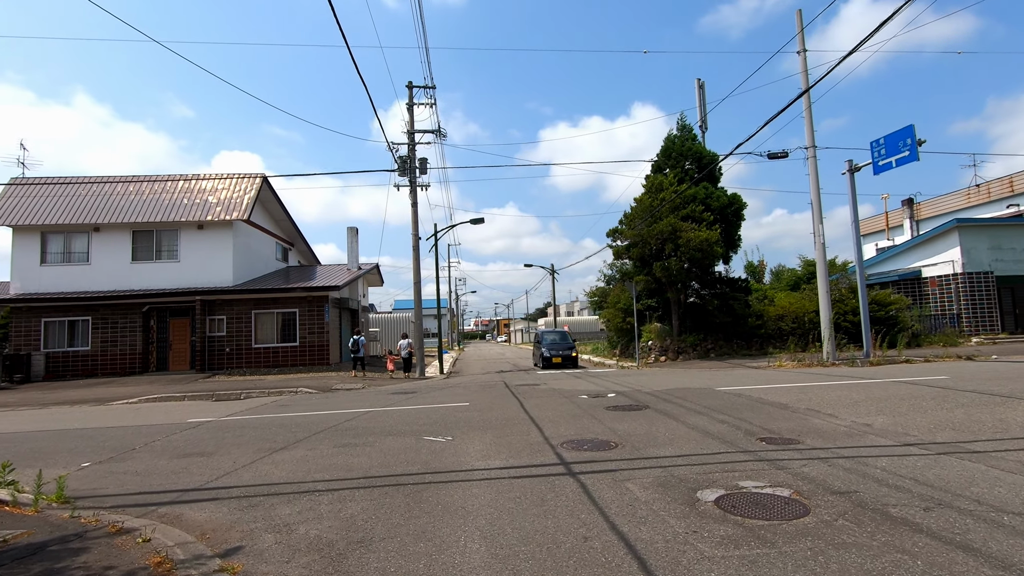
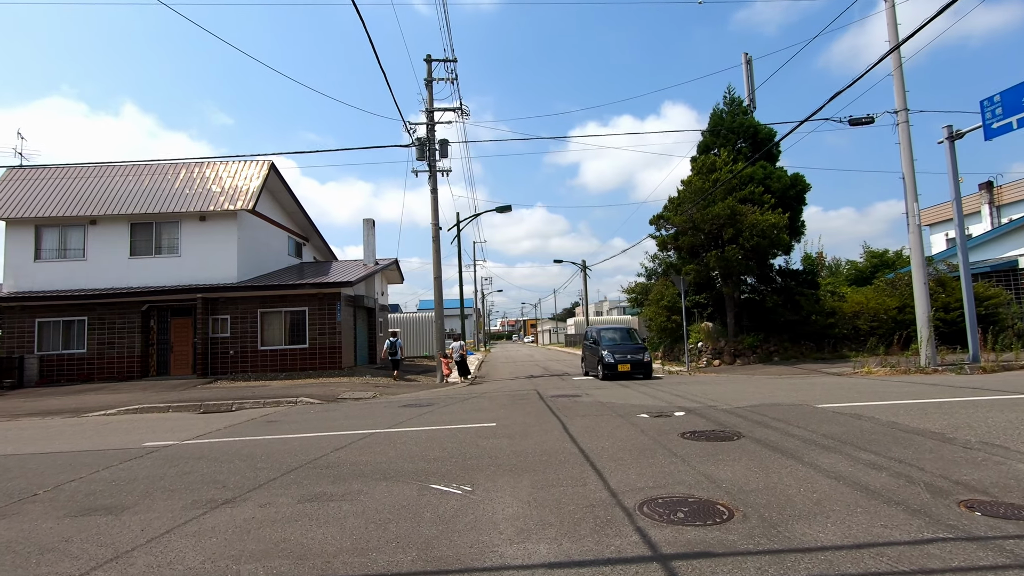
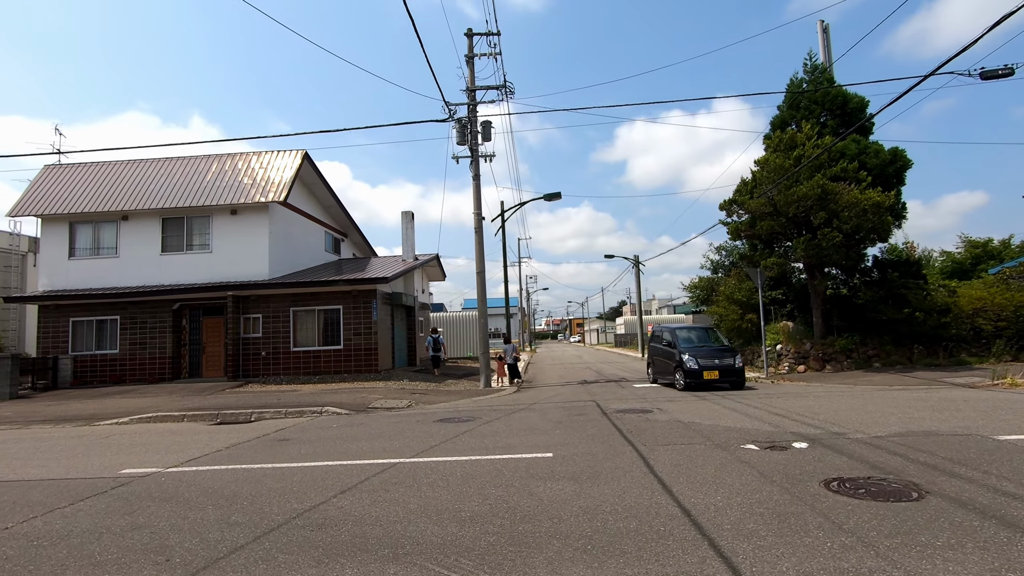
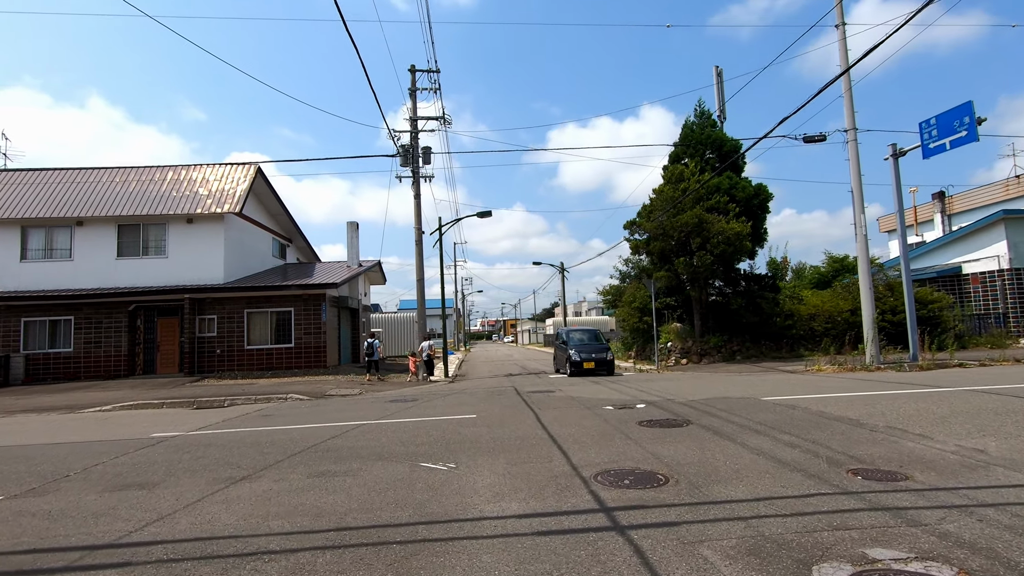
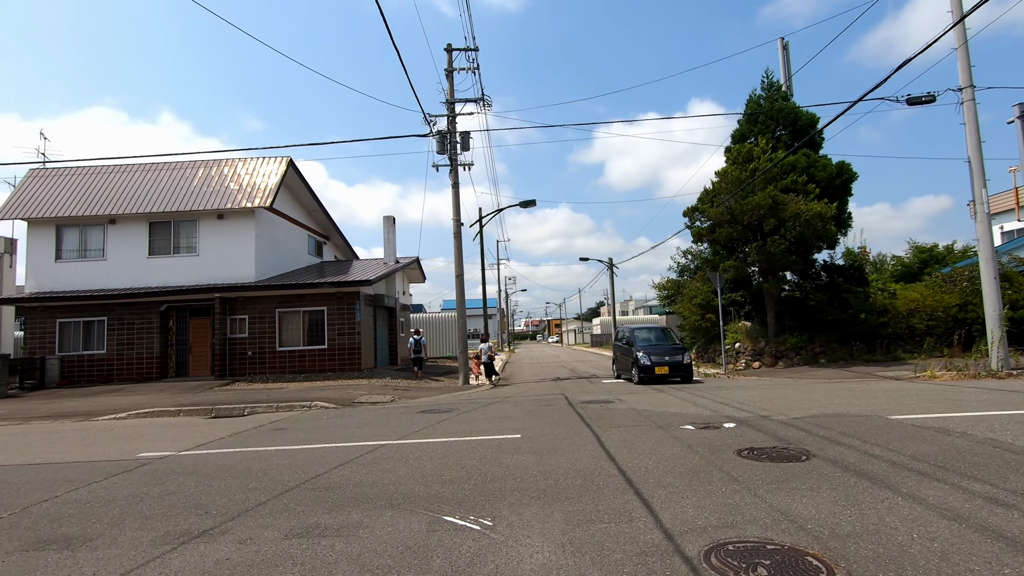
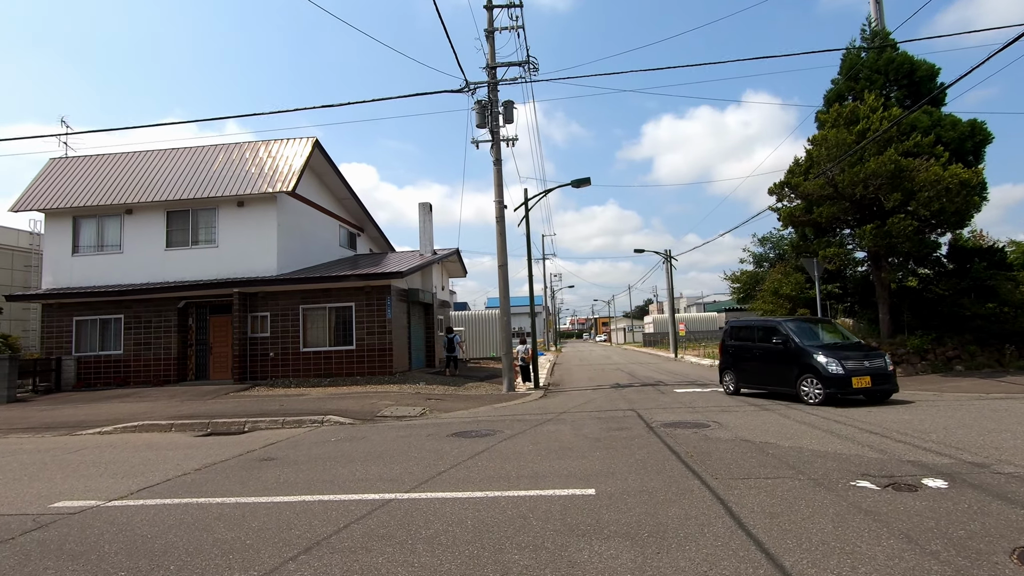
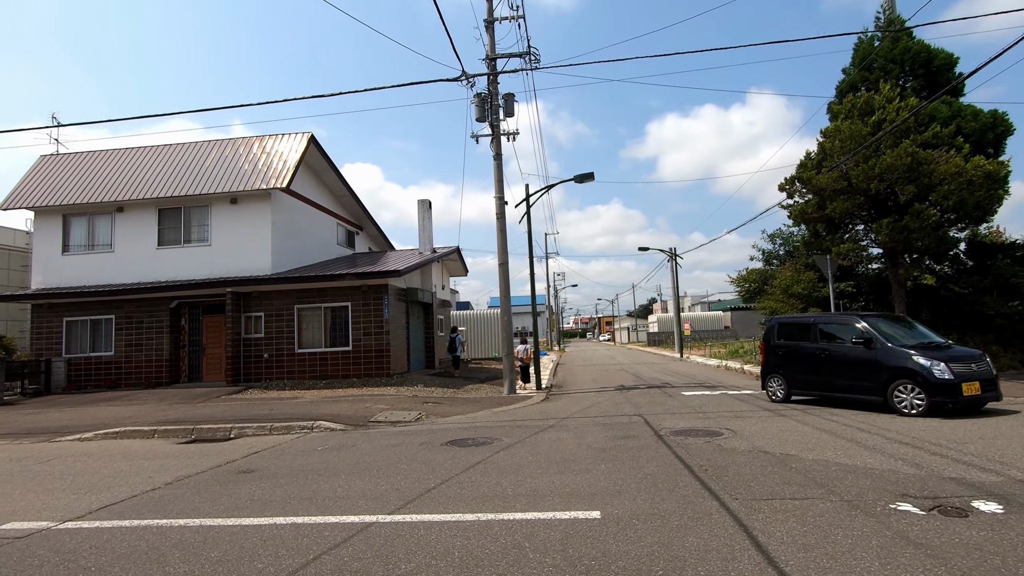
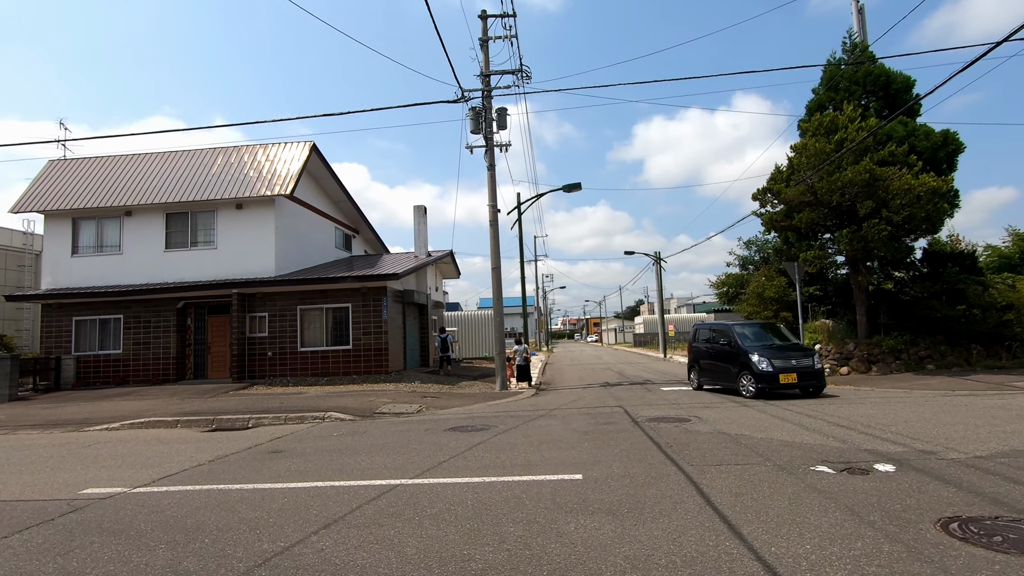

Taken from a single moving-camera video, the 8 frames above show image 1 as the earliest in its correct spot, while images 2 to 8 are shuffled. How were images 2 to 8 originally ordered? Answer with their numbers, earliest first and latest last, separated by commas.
4, 2, 5, 3, 8, 6, 7
